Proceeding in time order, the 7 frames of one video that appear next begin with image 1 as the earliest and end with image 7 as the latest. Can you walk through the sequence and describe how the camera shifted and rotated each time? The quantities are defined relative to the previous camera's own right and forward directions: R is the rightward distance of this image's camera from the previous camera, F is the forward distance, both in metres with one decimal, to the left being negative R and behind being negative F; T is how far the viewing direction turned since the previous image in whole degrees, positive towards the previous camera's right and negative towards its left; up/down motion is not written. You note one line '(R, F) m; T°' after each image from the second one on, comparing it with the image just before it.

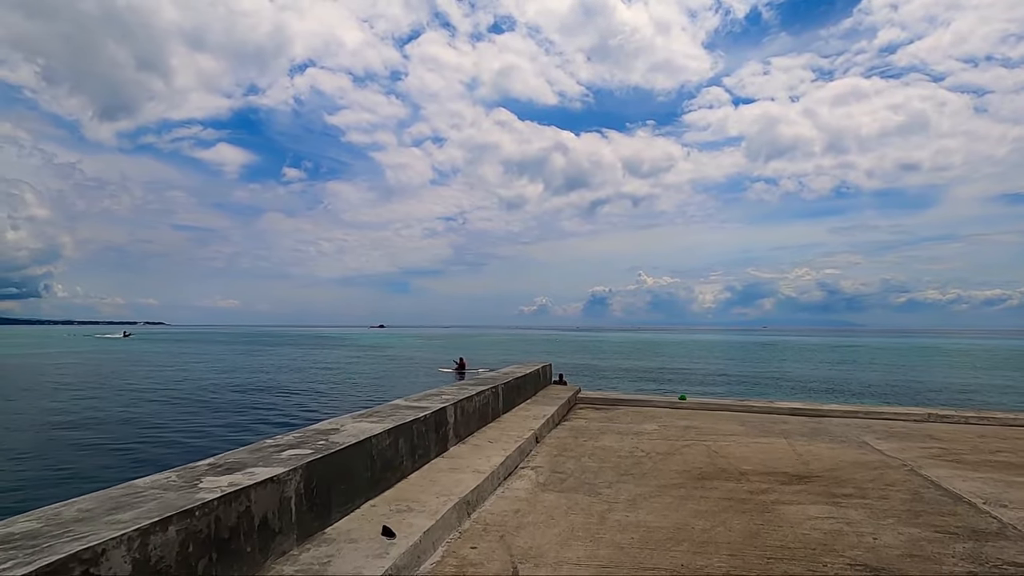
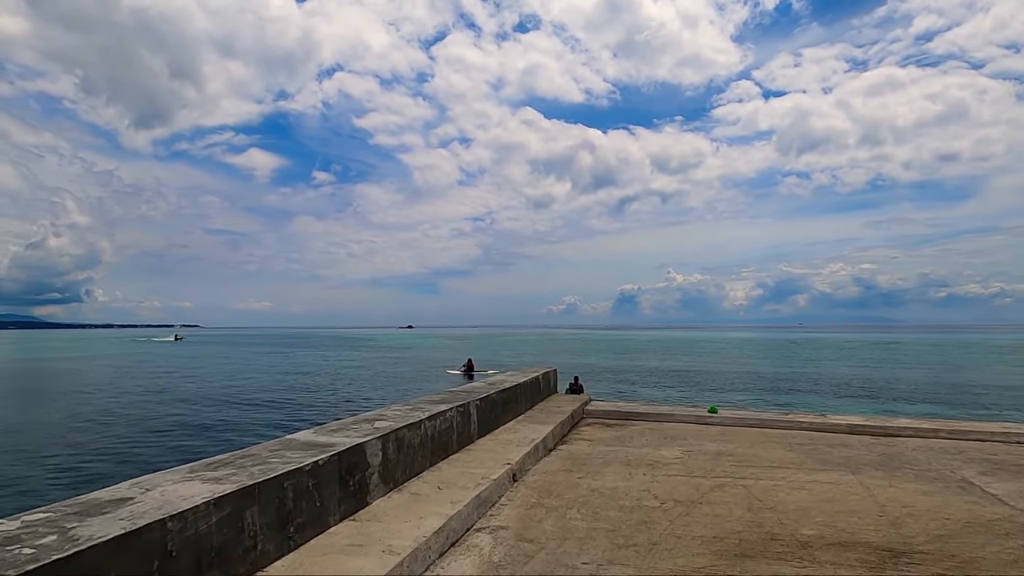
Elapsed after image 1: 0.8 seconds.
(+0.6, +2.1) m; -3°
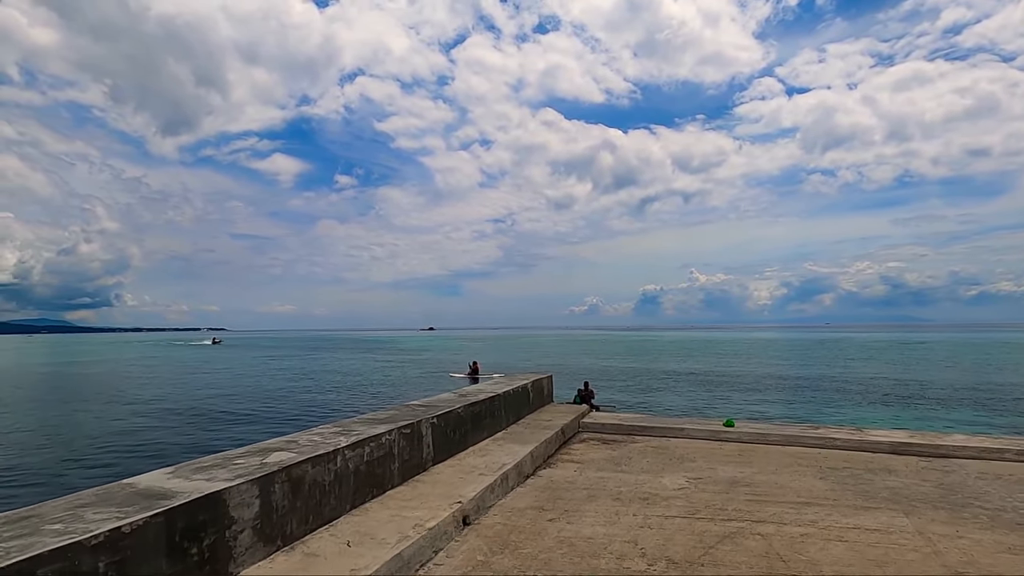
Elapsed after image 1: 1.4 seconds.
(+0.6, +1.4) m; -2°
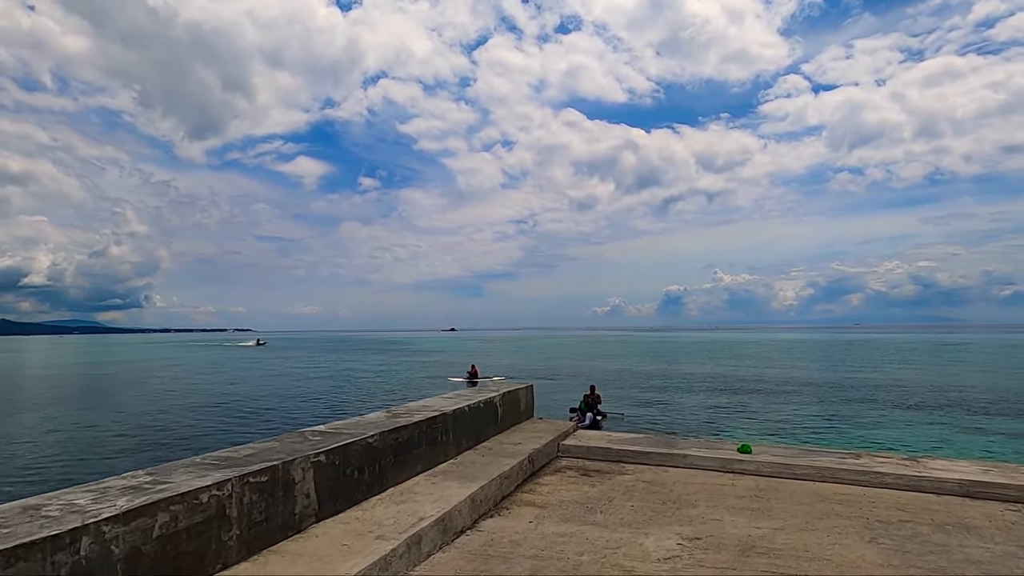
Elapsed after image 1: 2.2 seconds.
(+0.7, +1.8) m; -2°
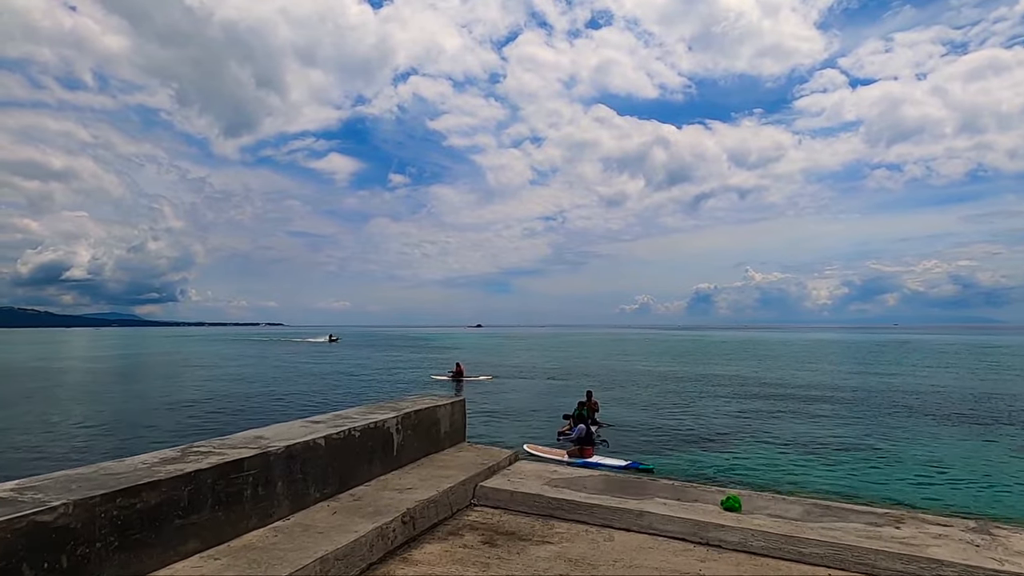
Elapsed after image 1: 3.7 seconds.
(+1.2, +2.2) m; -3°
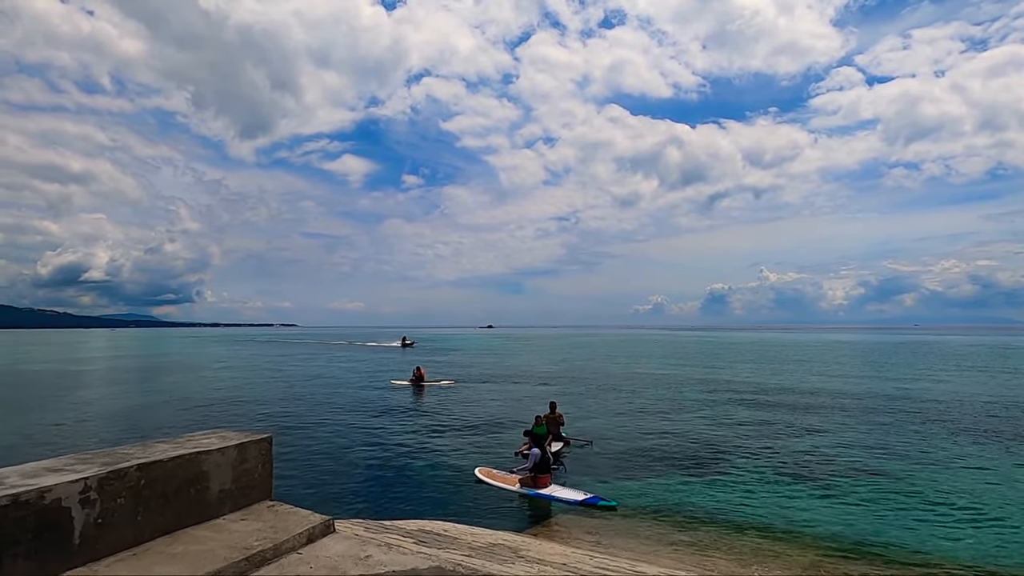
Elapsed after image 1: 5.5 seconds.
(+1.2, +0.5) m; -1°
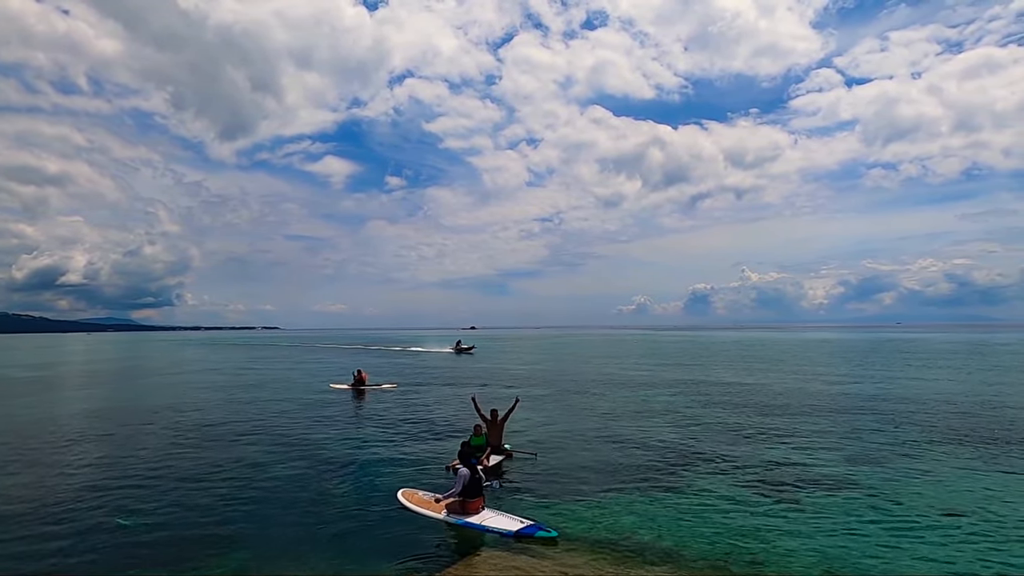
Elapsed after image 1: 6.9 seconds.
(-0.4, -0.4) m; +1°
